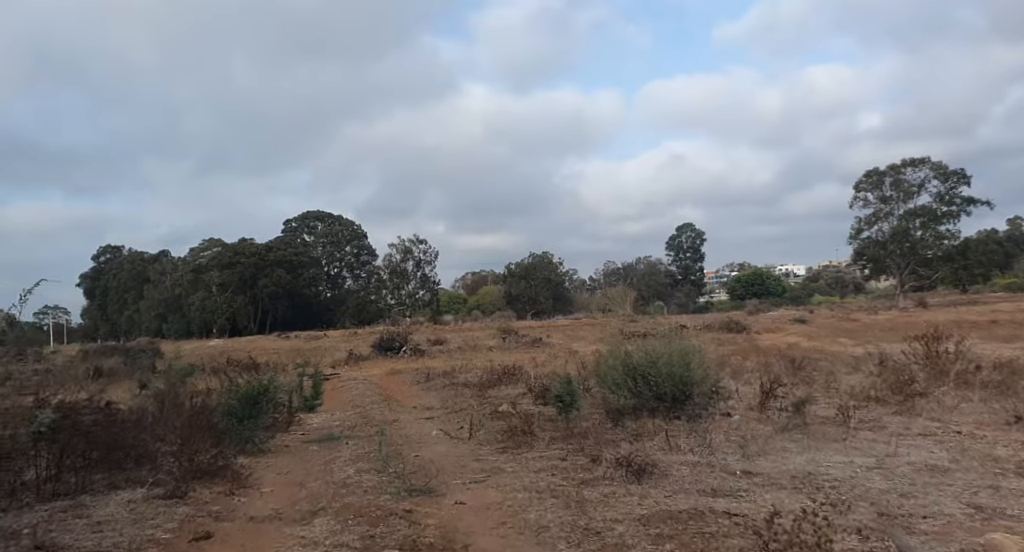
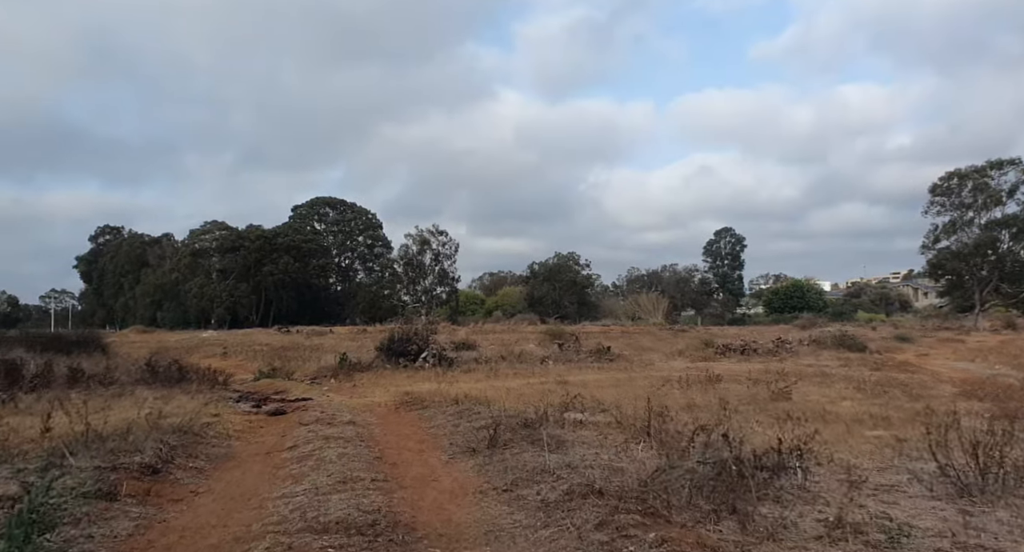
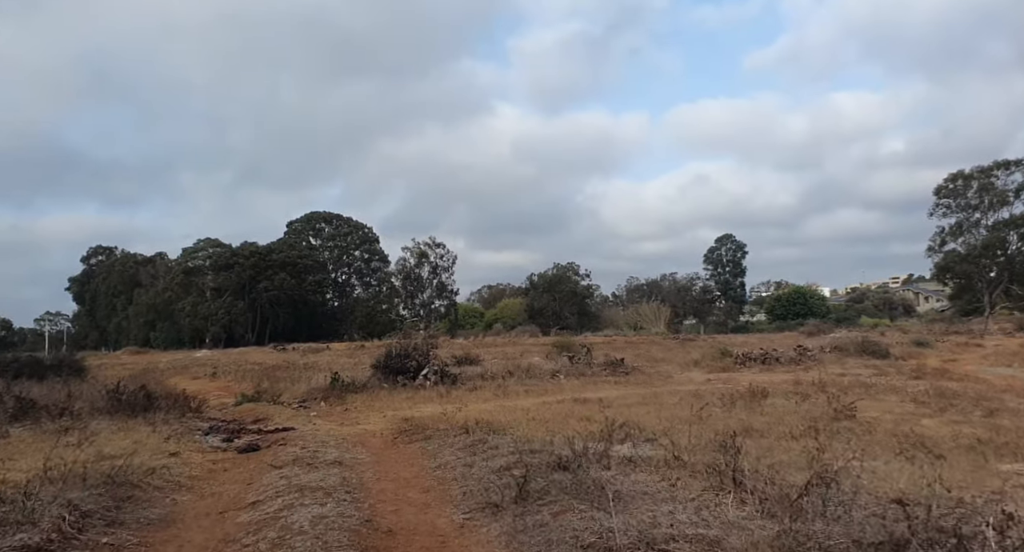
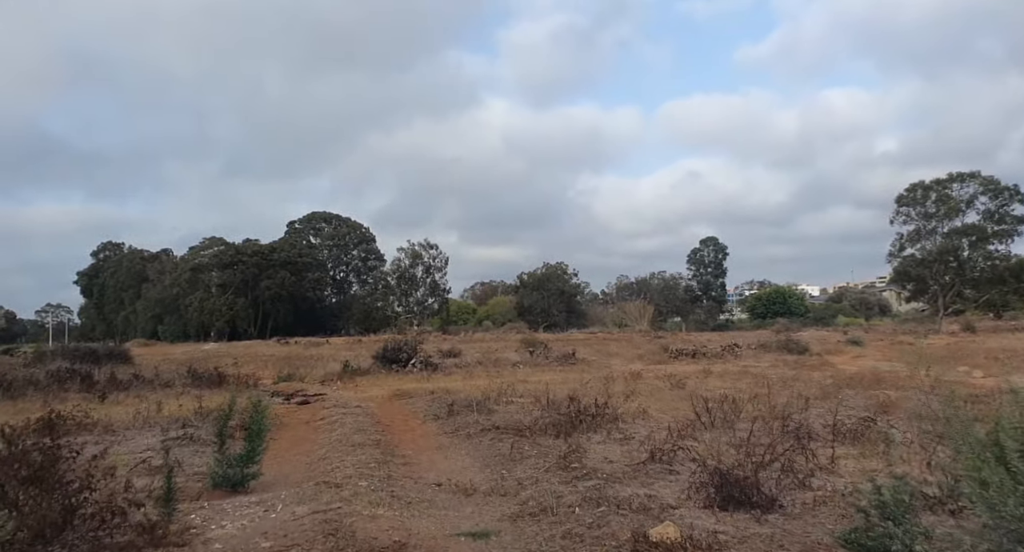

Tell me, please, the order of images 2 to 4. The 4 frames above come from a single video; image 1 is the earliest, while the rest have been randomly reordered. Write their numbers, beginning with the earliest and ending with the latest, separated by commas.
4, 2, 3
